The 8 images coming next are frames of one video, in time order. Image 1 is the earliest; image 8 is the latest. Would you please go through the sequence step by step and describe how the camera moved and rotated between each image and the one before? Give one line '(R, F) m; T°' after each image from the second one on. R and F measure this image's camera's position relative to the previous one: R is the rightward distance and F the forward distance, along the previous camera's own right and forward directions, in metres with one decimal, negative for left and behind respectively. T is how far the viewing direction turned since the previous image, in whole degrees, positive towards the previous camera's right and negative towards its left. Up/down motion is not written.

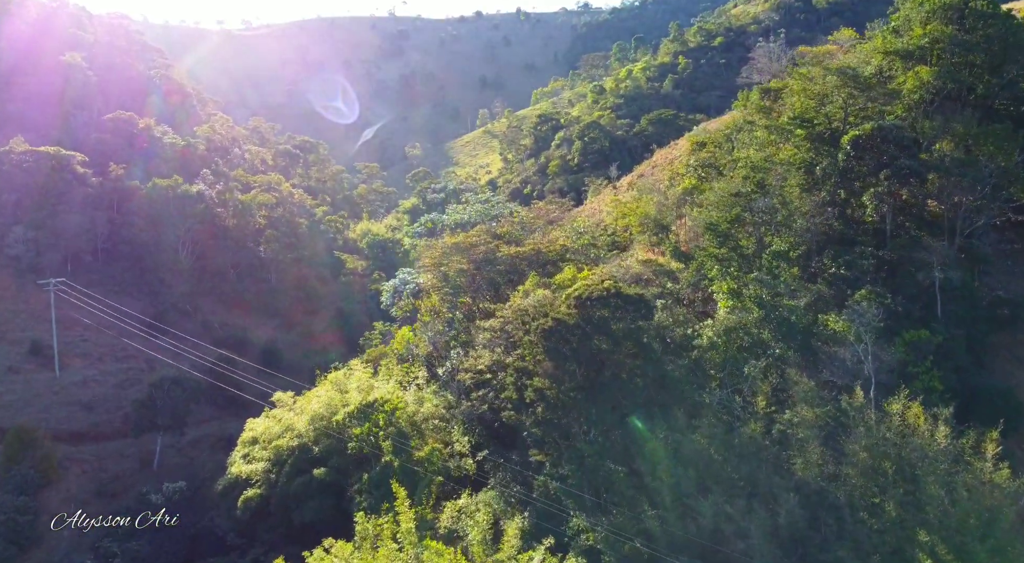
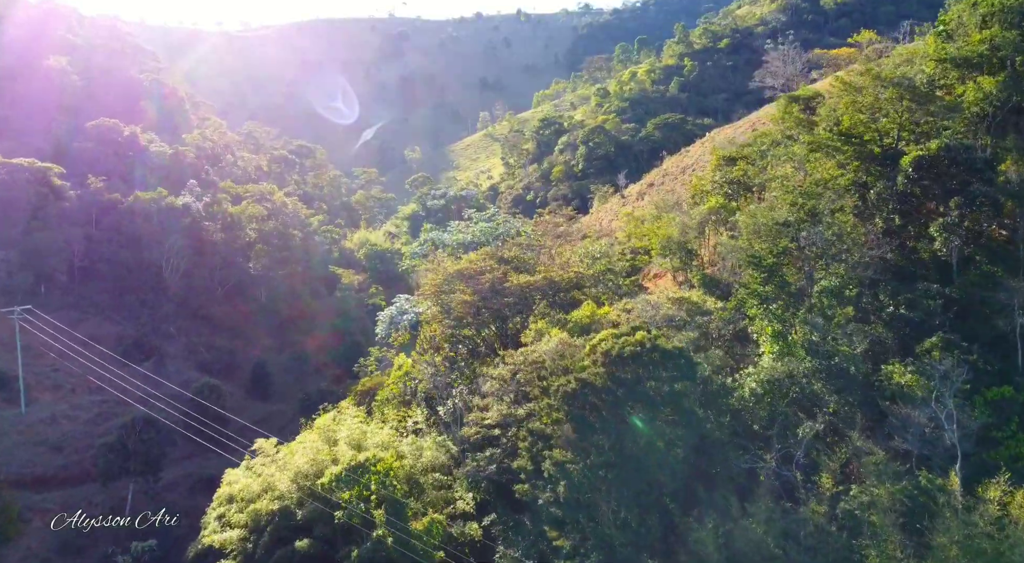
(-0.3, +2.6) m; 0°
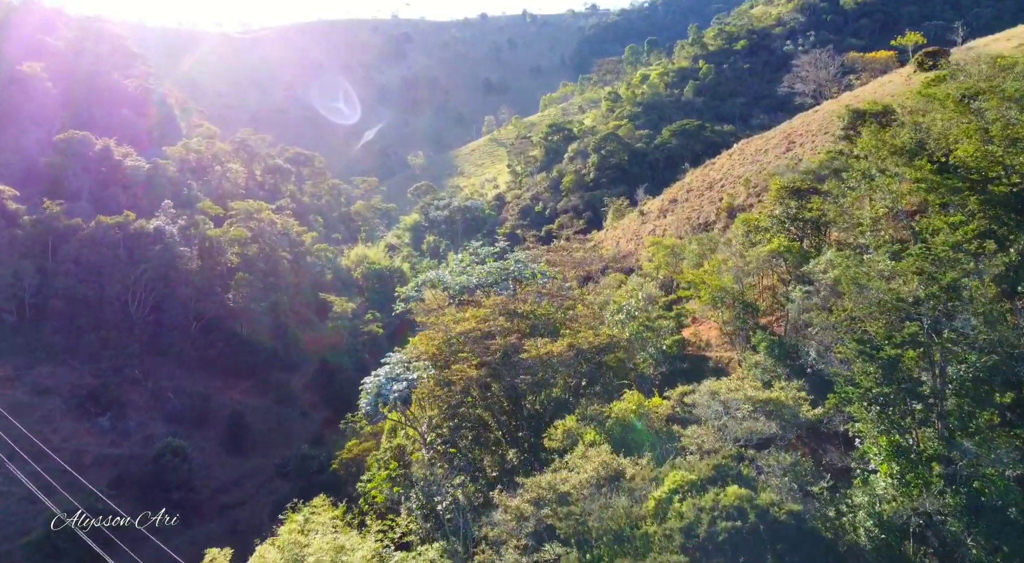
(-0.3, +4.7) m; 0°
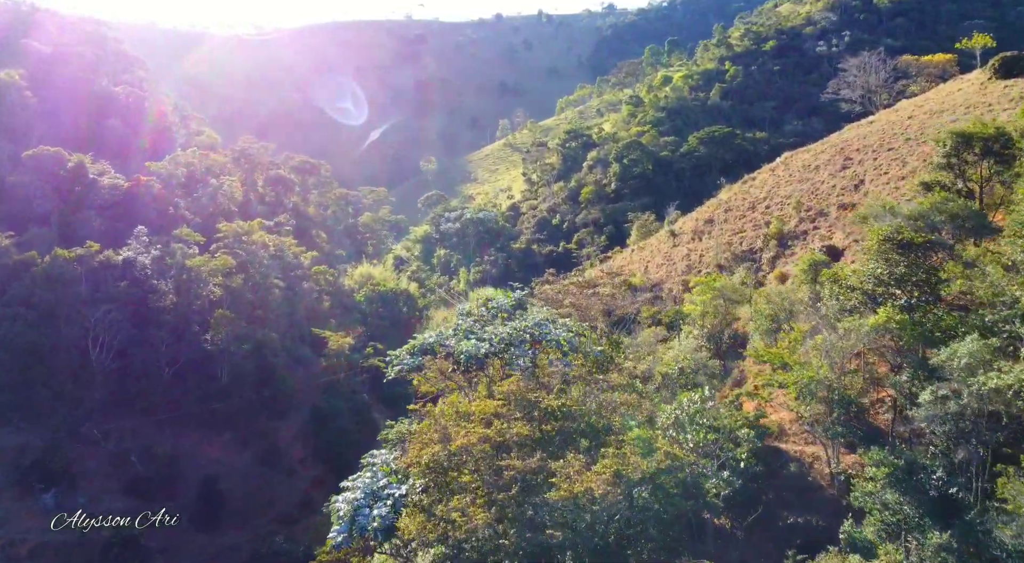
(-0.2, +5.0) m; -1°
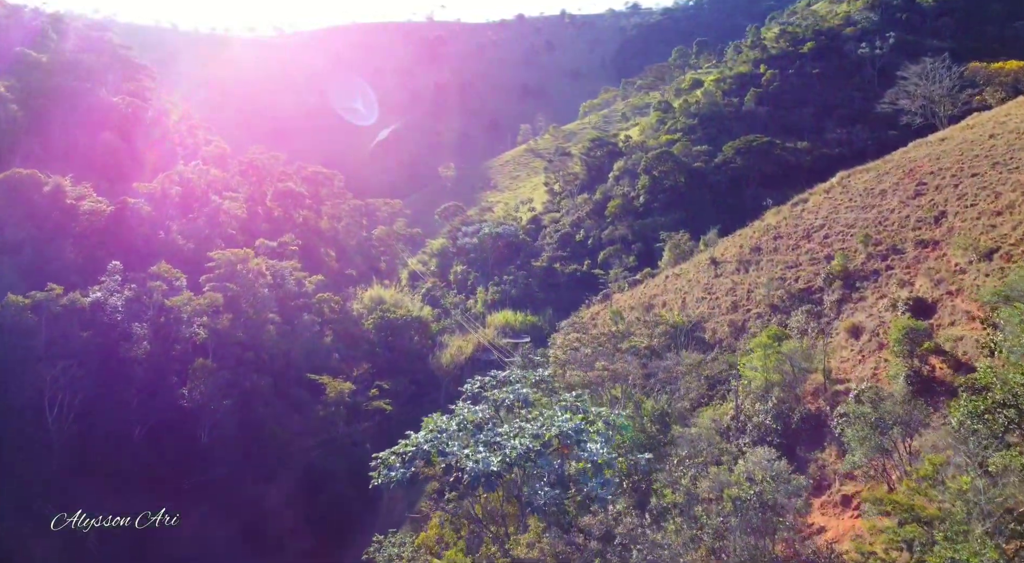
(0.0, +4.6) m; -2°
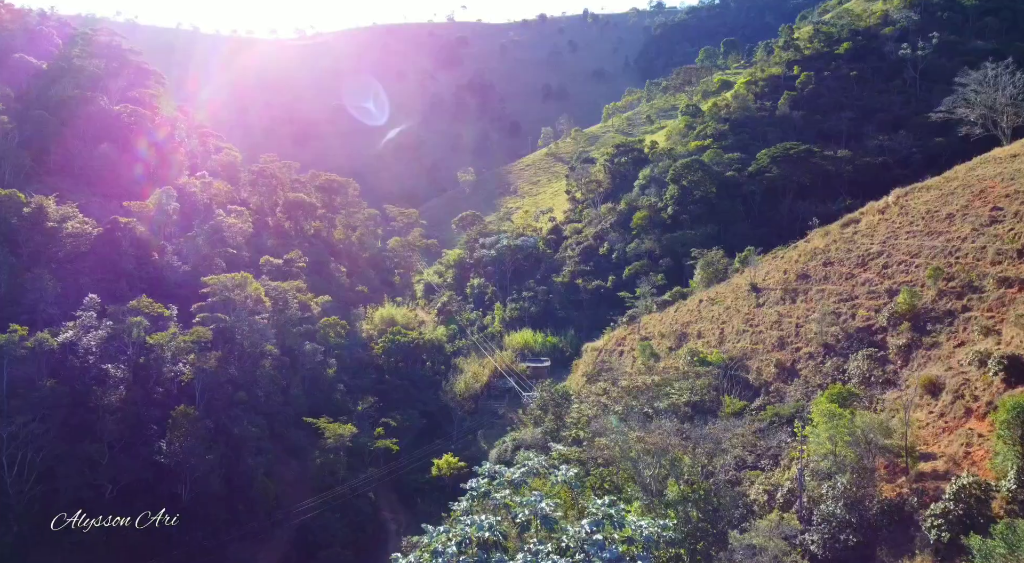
(0.0, +3.6) m; -2°
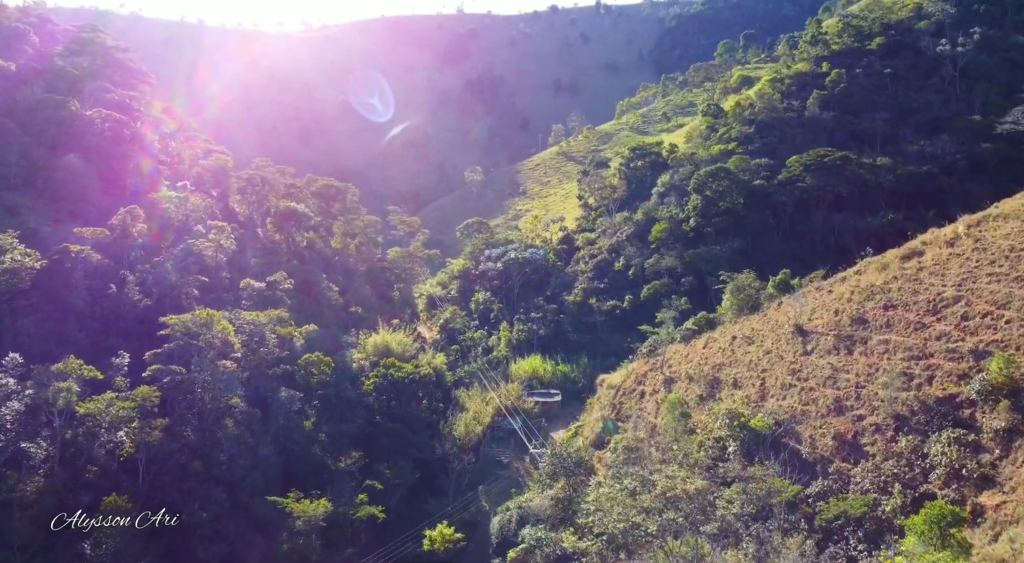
(+0.2, +5.1) m; -1°
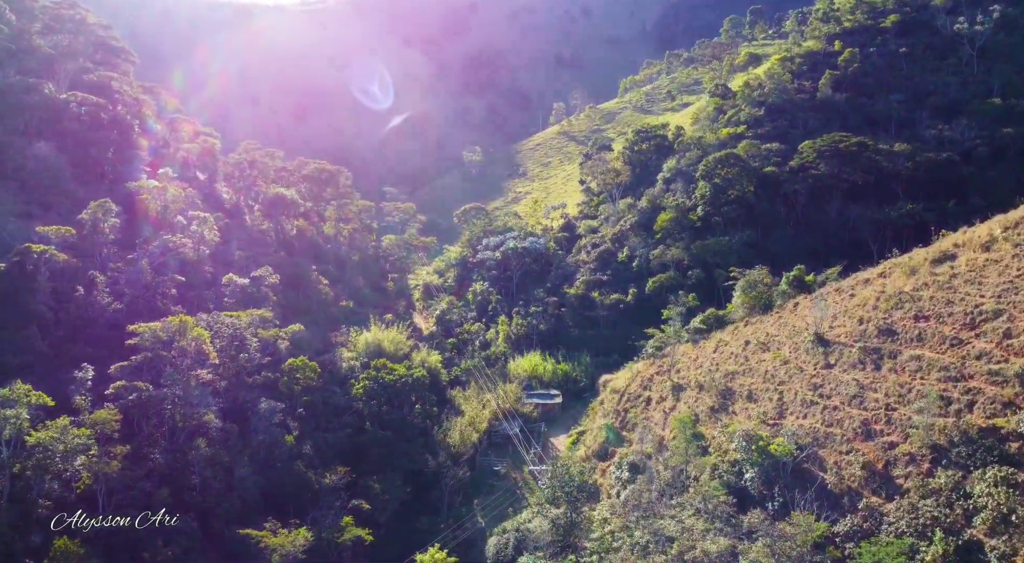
(+0.1, +2.5) m; 0°
